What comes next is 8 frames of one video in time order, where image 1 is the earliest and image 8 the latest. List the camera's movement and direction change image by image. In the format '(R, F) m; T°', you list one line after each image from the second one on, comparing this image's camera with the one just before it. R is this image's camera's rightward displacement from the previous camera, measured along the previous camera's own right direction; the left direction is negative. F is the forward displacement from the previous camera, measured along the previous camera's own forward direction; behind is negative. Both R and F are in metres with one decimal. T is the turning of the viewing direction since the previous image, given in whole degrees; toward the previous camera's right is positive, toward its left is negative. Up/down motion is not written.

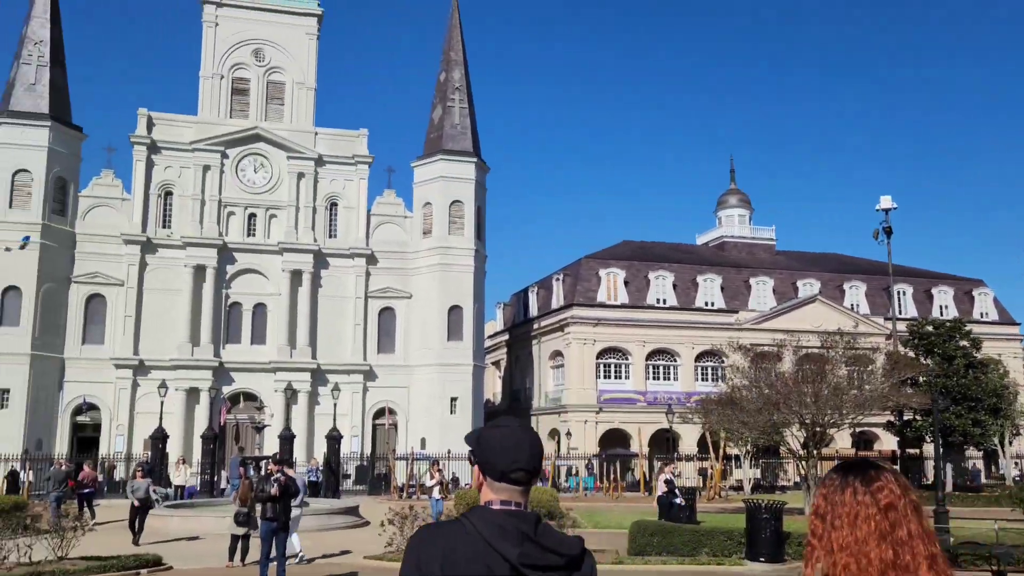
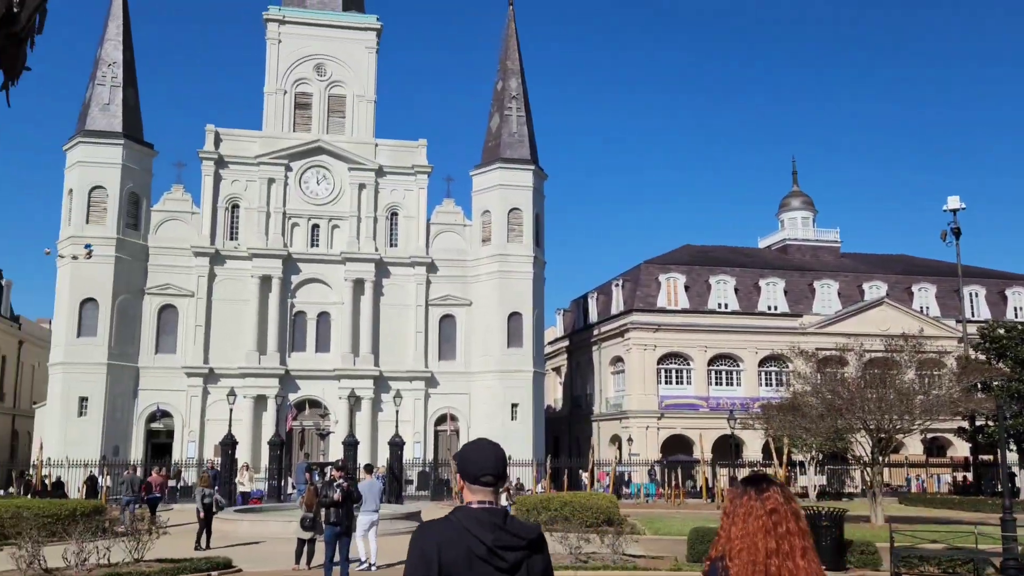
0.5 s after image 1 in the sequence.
(+0.1, -0.2) m; -4°
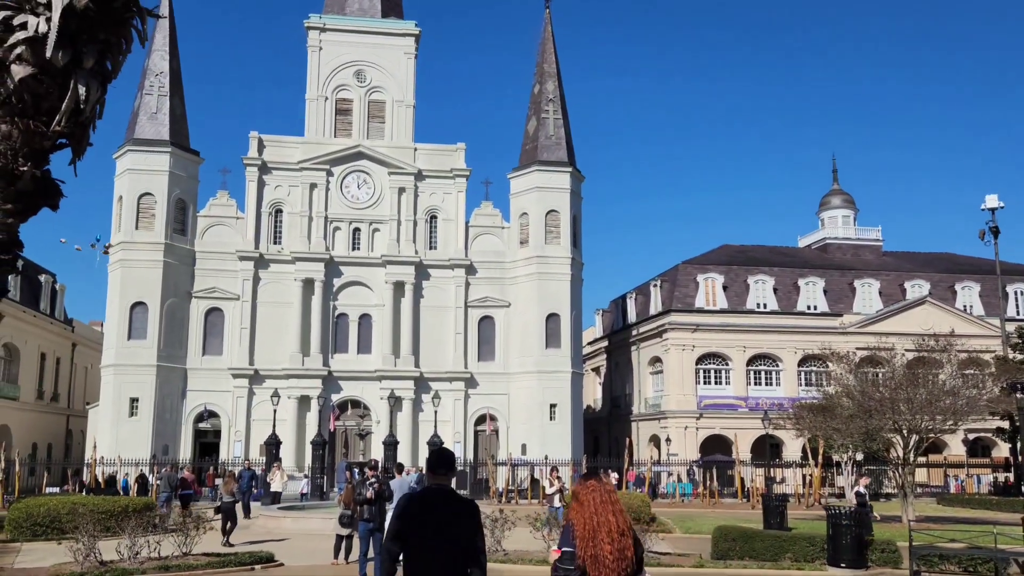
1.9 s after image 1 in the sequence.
(+0.2, -0.5) m; -3°
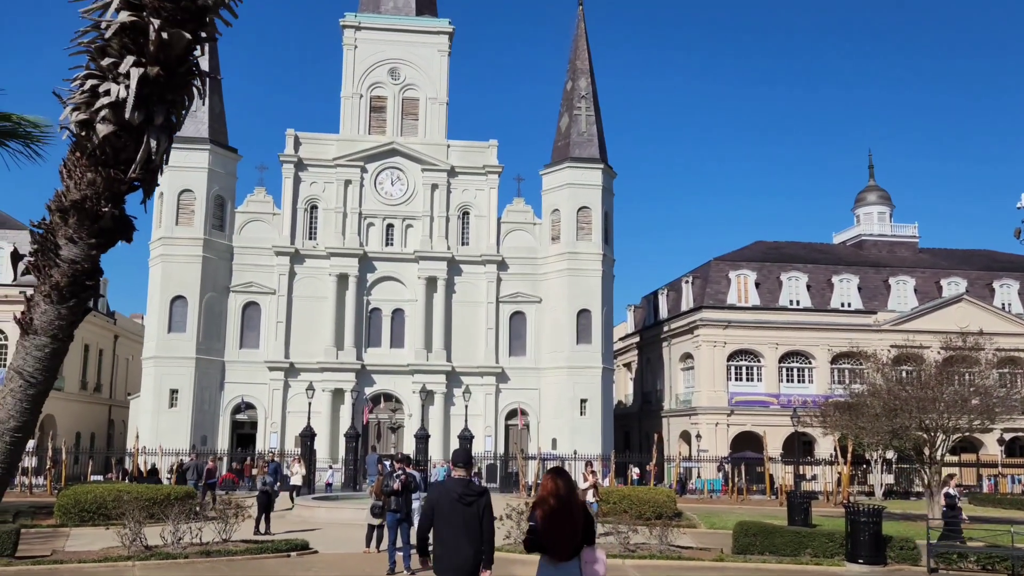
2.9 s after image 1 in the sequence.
(+0.1, -0.4) m; -2°
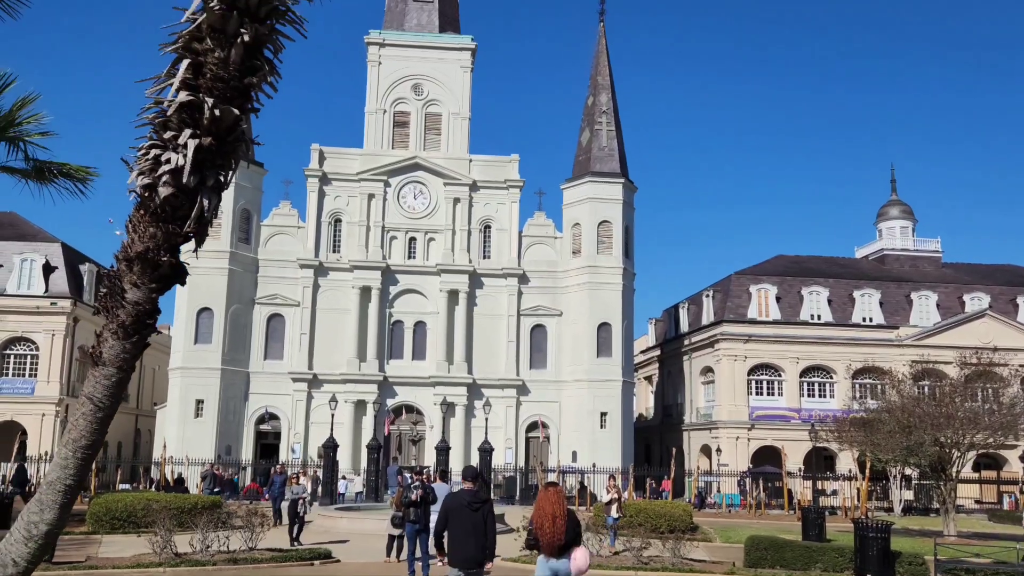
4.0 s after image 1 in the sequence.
(+0.1, -0.5) m; -1°
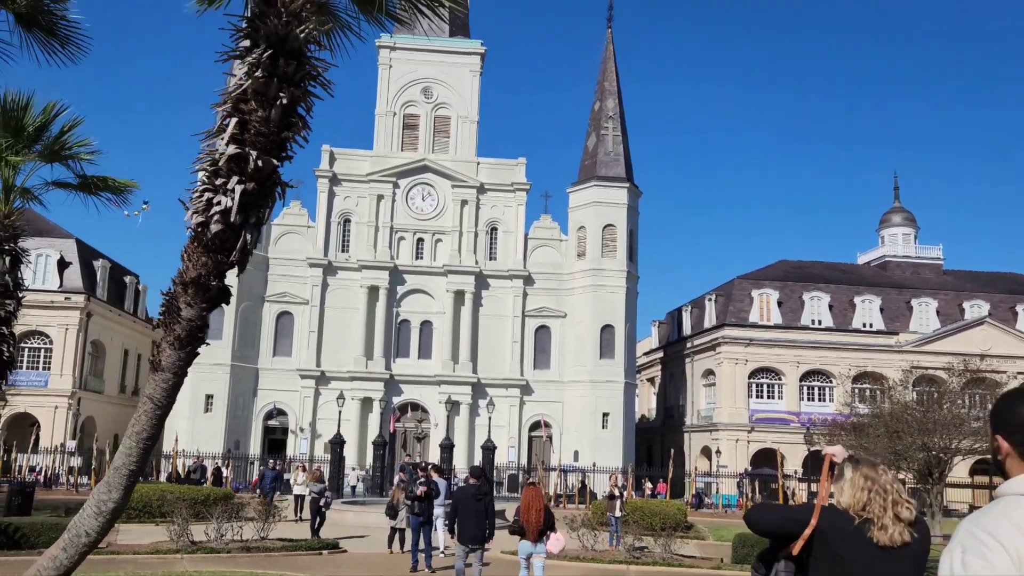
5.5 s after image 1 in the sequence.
(+0.1, -0.8) m; 0°
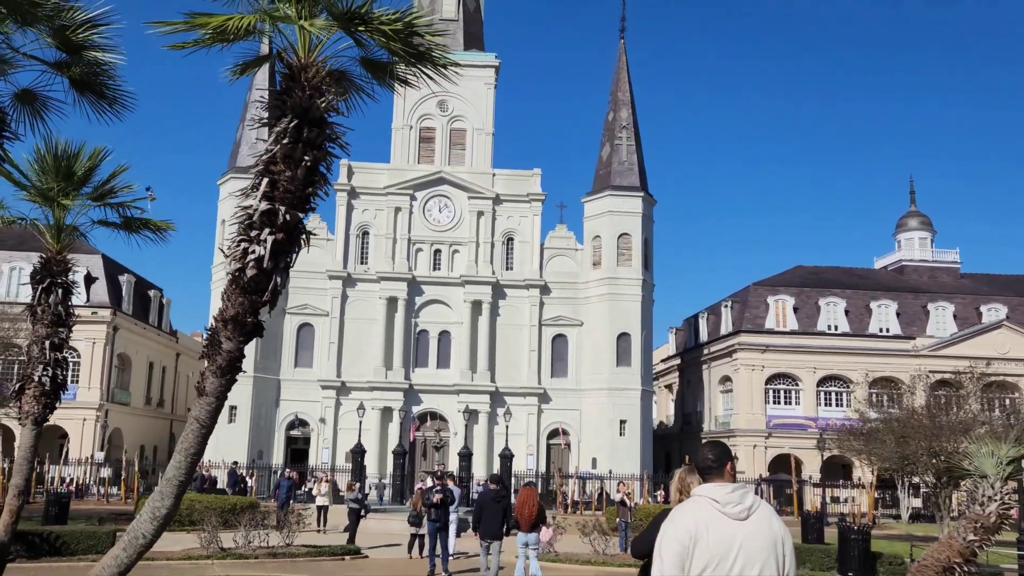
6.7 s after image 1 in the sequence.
(+0.1, -0.7) m; -1°
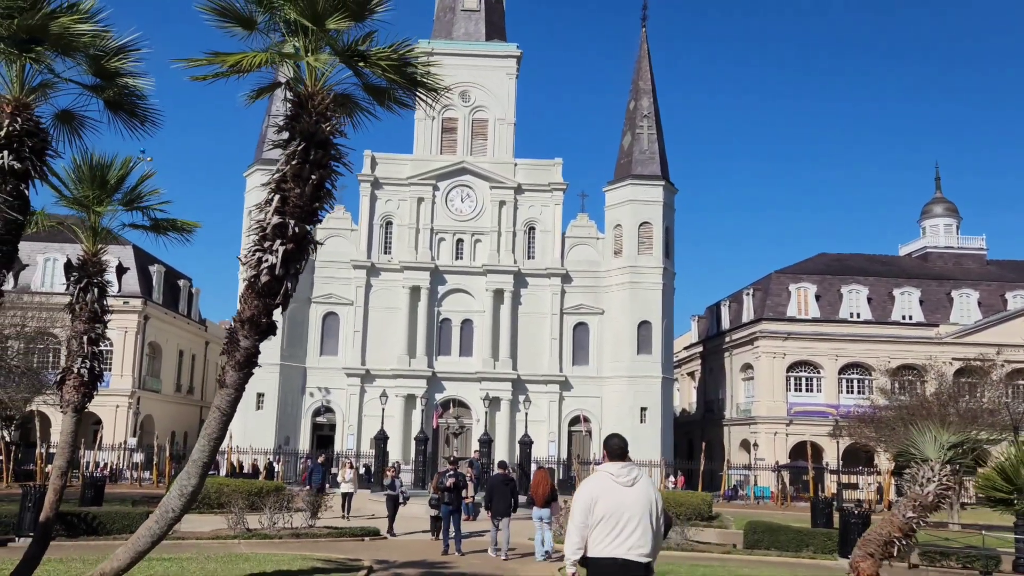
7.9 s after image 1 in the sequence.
(+0.3, -0.6) m; -2°
